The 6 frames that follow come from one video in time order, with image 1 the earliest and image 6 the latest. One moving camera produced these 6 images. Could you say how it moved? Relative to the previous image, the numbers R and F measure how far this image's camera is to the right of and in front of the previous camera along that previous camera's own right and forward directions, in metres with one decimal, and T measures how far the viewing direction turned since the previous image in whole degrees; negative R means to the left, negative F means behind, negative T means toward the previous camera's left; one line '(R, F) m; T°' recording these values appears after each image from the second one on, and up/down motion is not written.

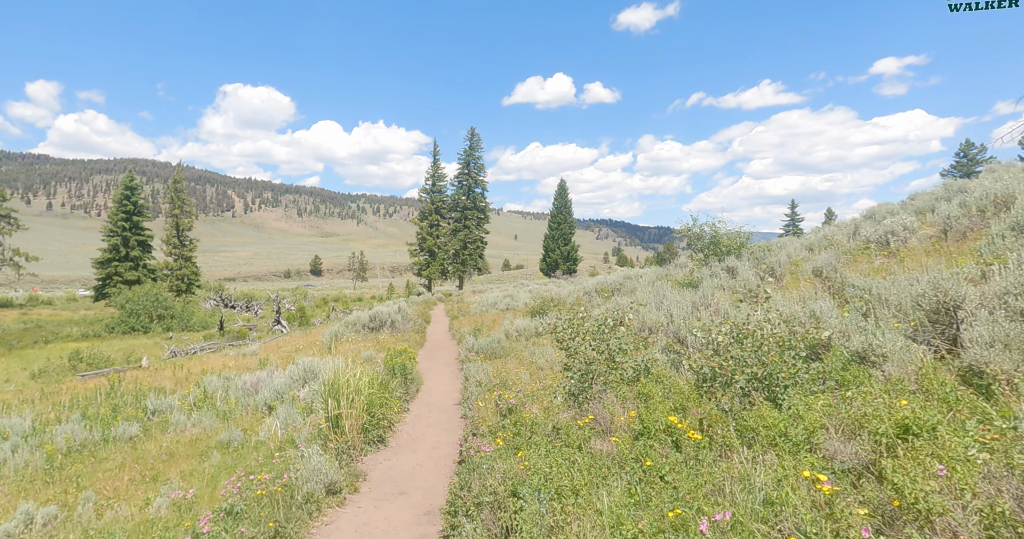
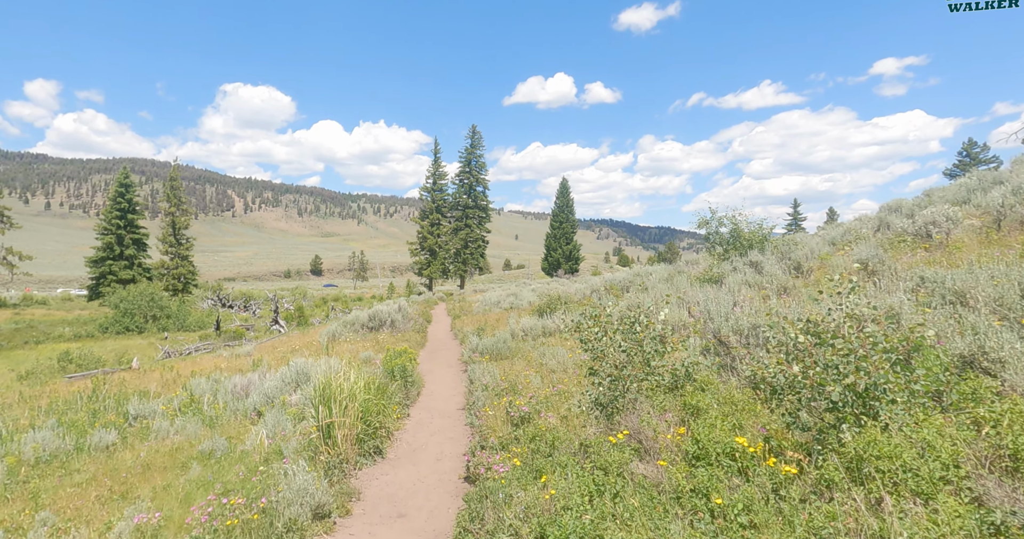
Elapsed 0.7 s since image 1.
(-0.2, +0.9) m; 0°
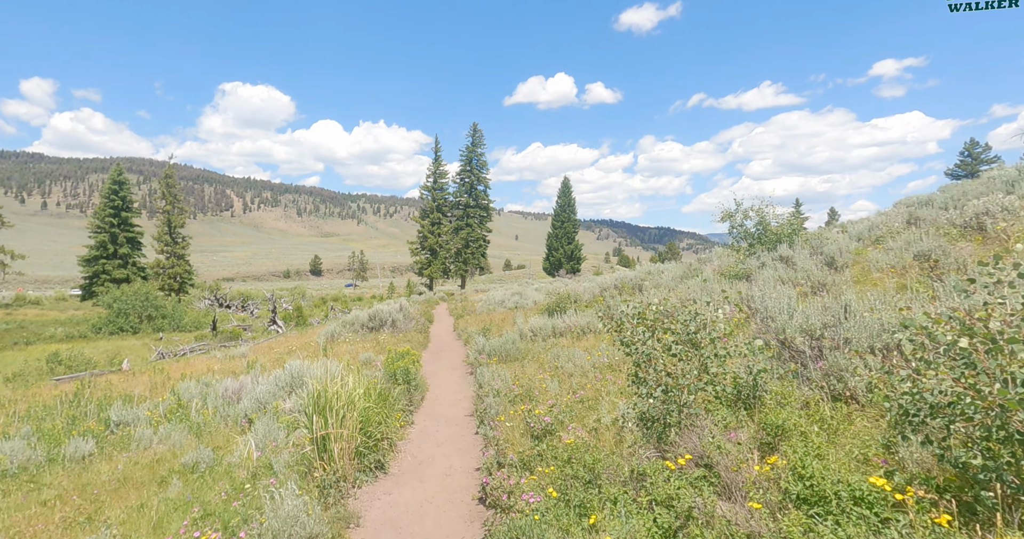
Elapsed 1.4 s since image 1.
(-0.3, +0.9) m; 0°
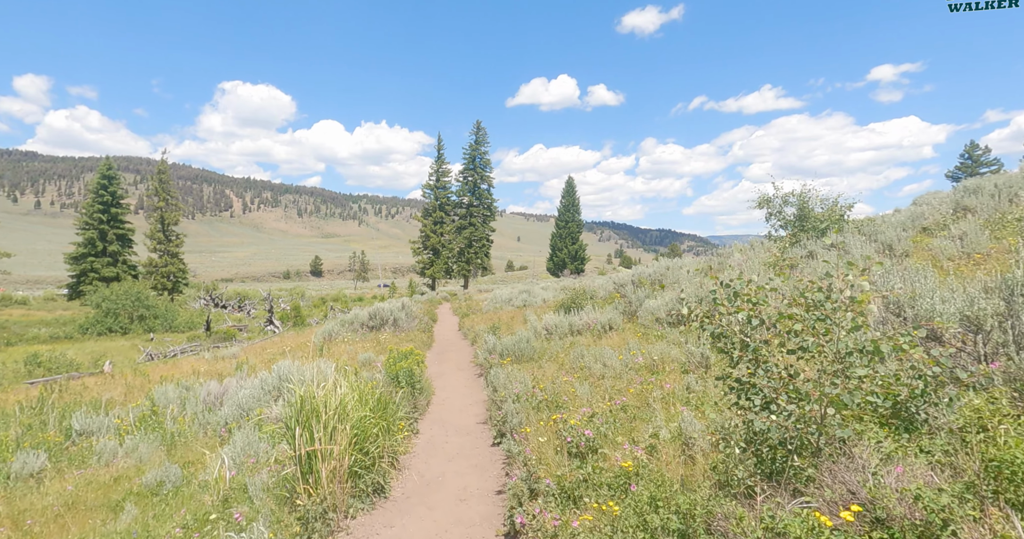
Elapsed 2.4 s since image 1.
(-0.3, +1.4) m; 0°
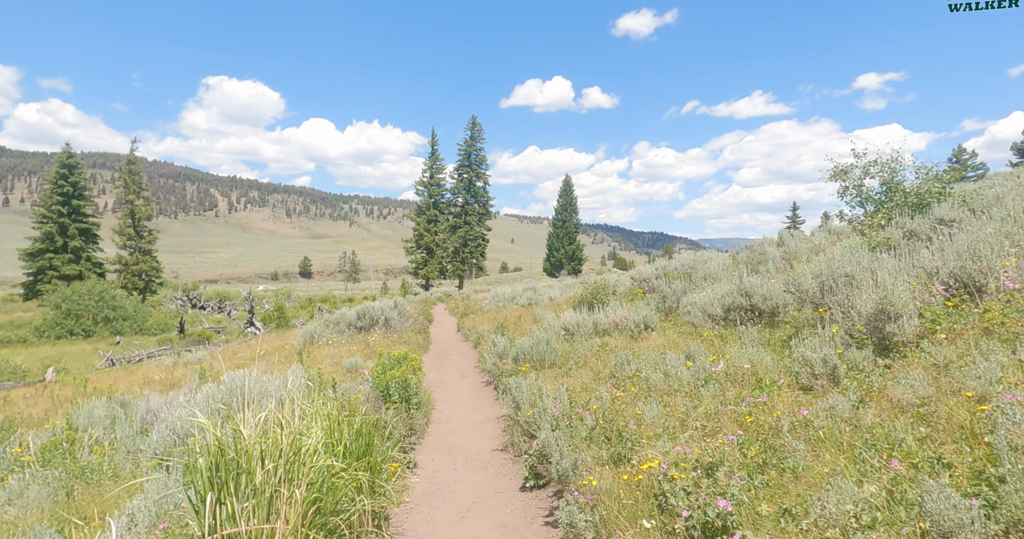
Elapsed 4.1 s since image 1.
(-0.5, +2.3) m; +1°
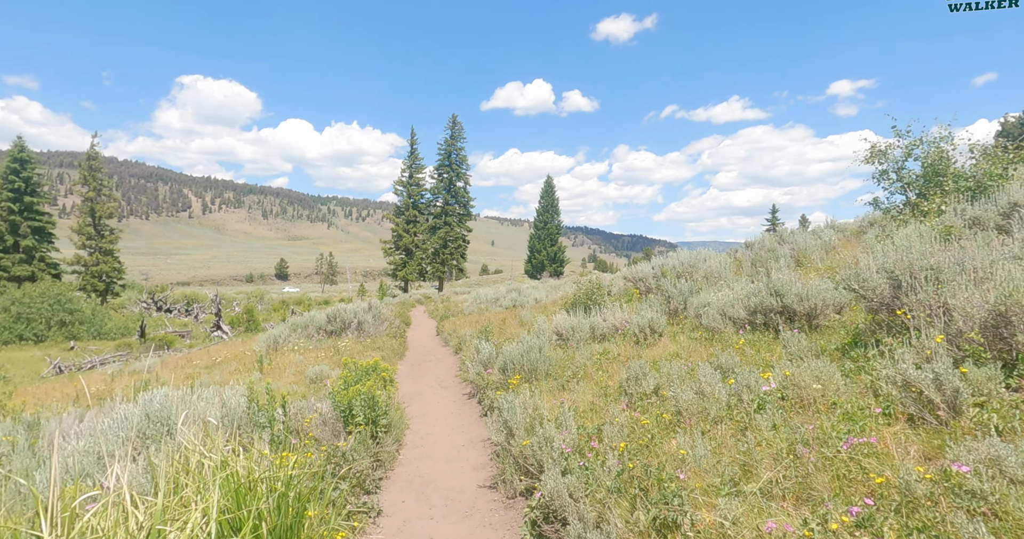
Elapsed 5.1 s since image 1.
(-0.1, +1.4) m; +2°
